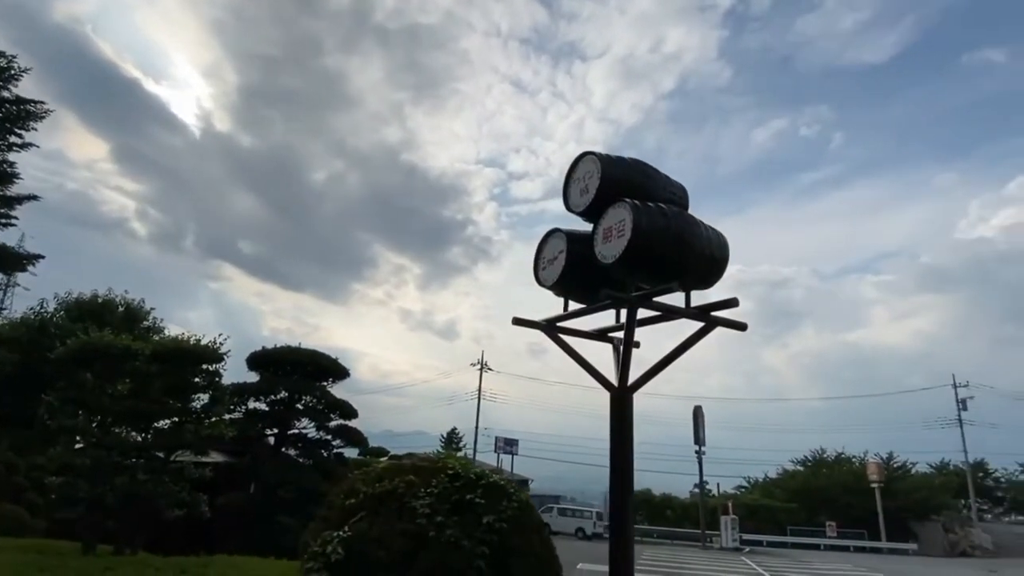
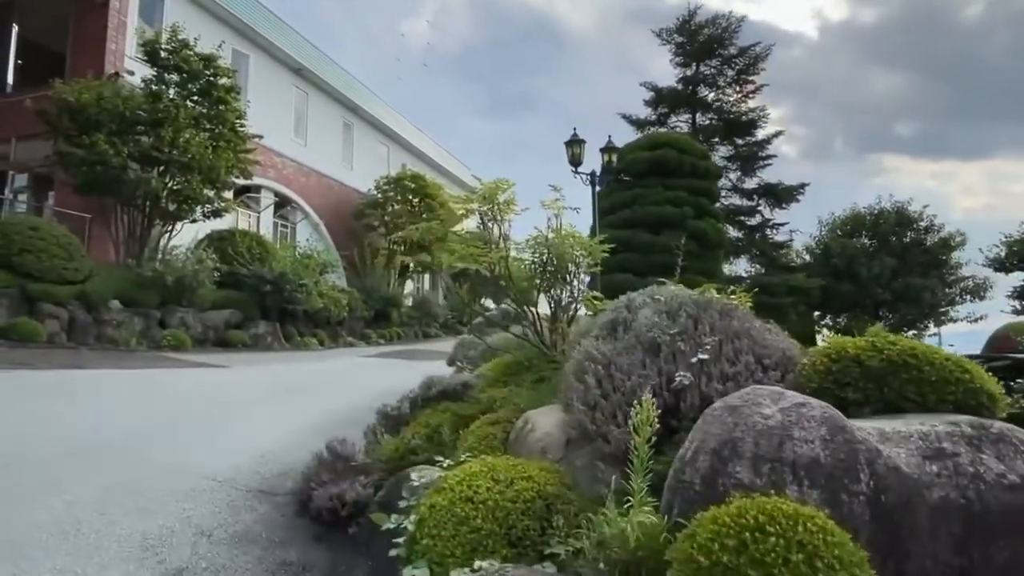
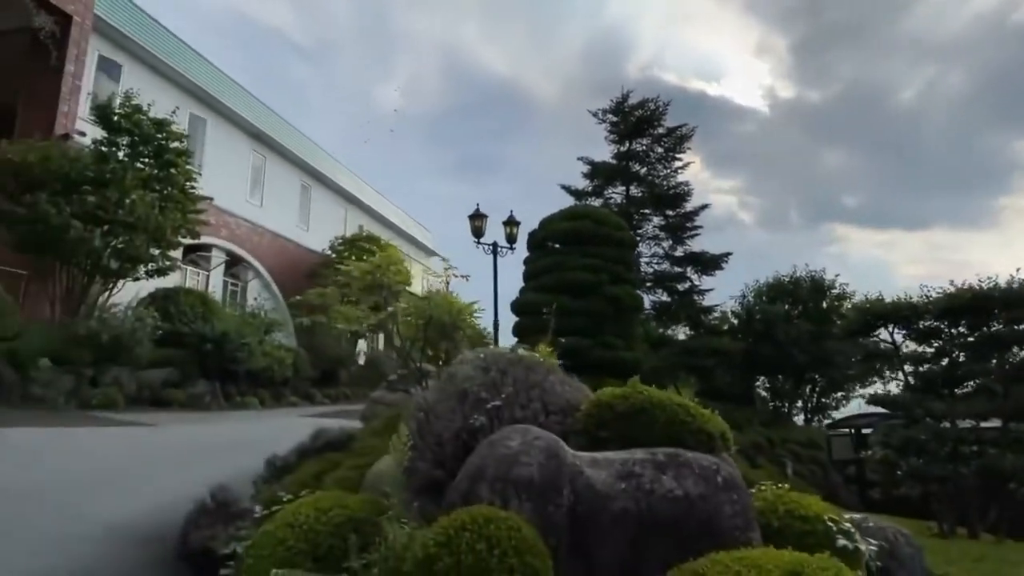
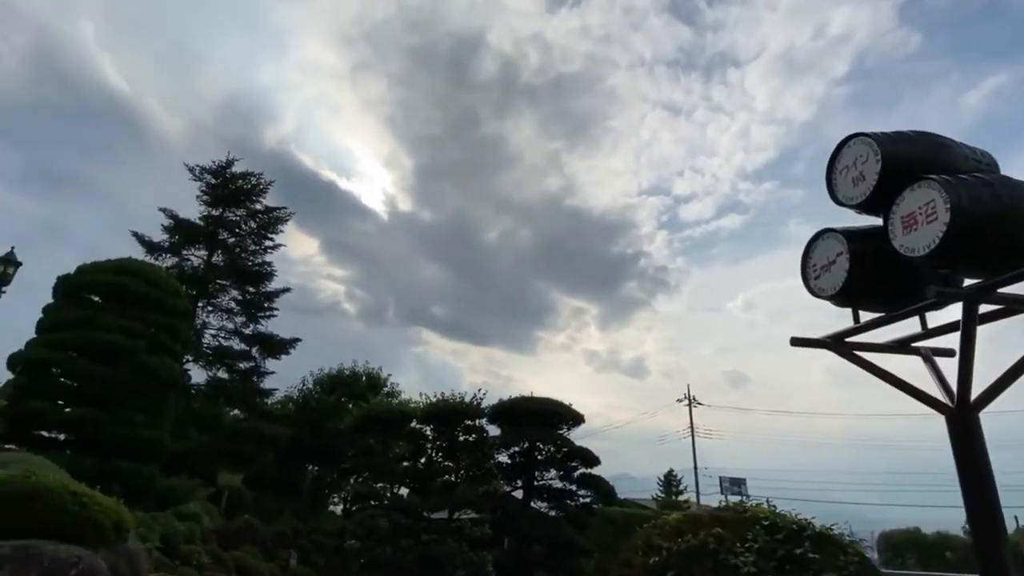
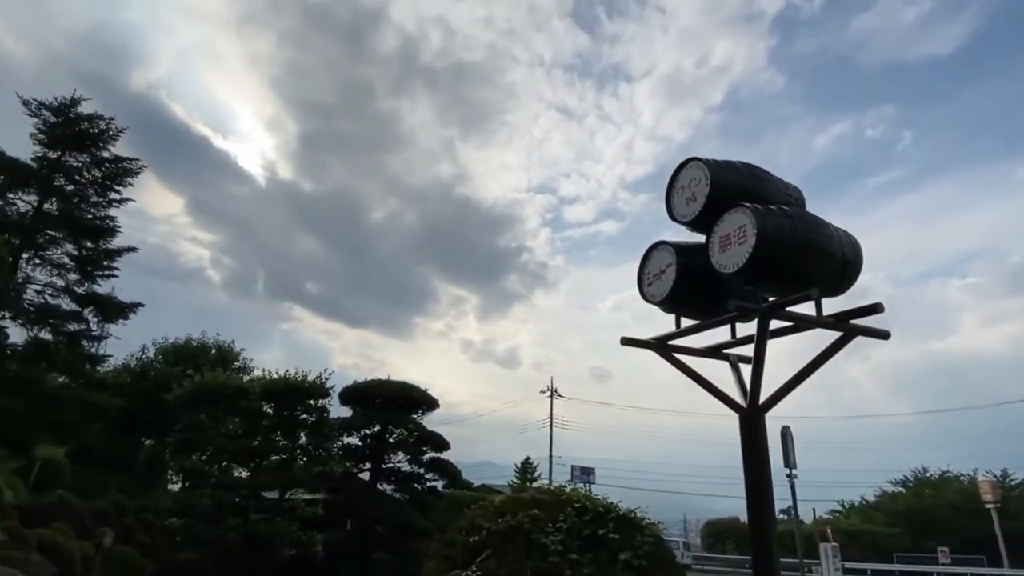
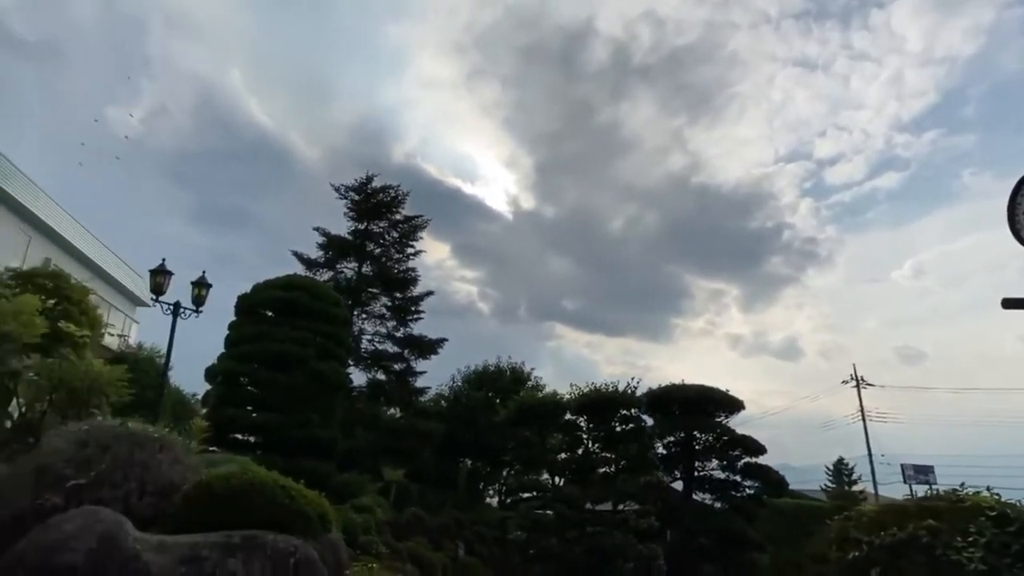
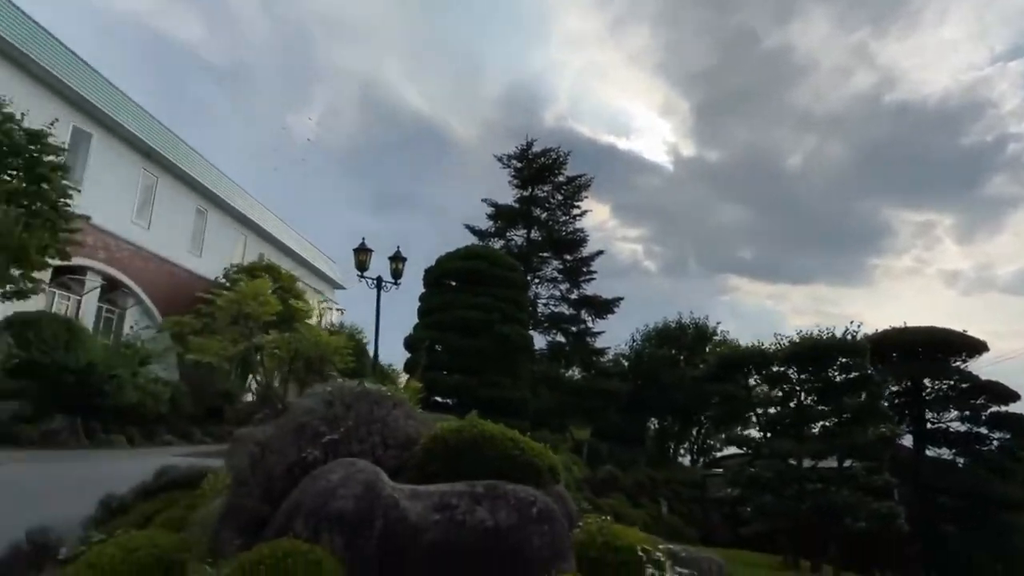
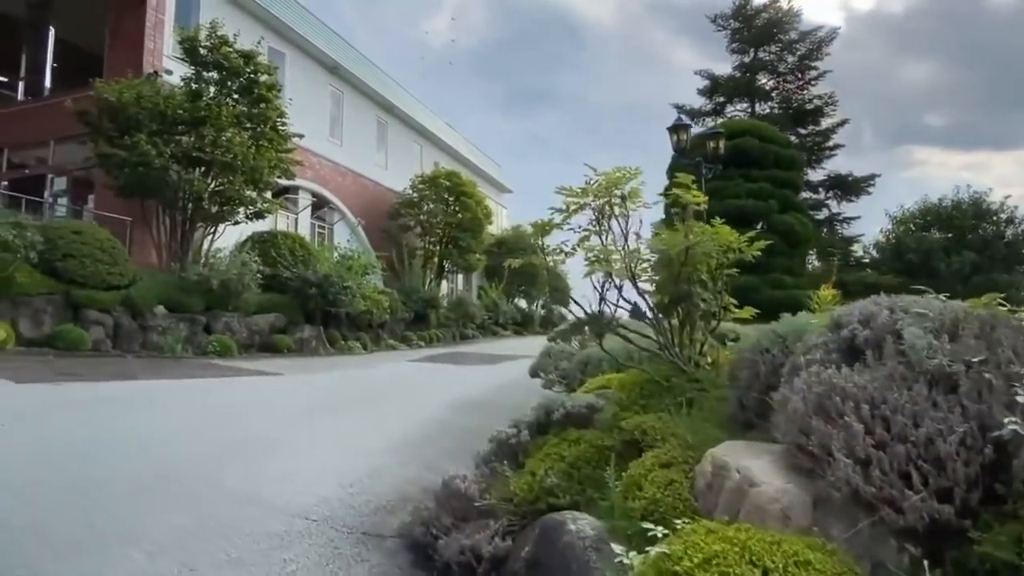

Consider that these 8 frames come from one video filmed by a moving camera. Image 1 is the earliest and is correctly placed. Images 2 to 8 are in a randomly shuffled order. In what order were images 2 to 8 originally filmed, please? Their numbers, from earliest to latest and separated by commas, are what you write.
5, 4, 6, 7, 3, 2, 8
